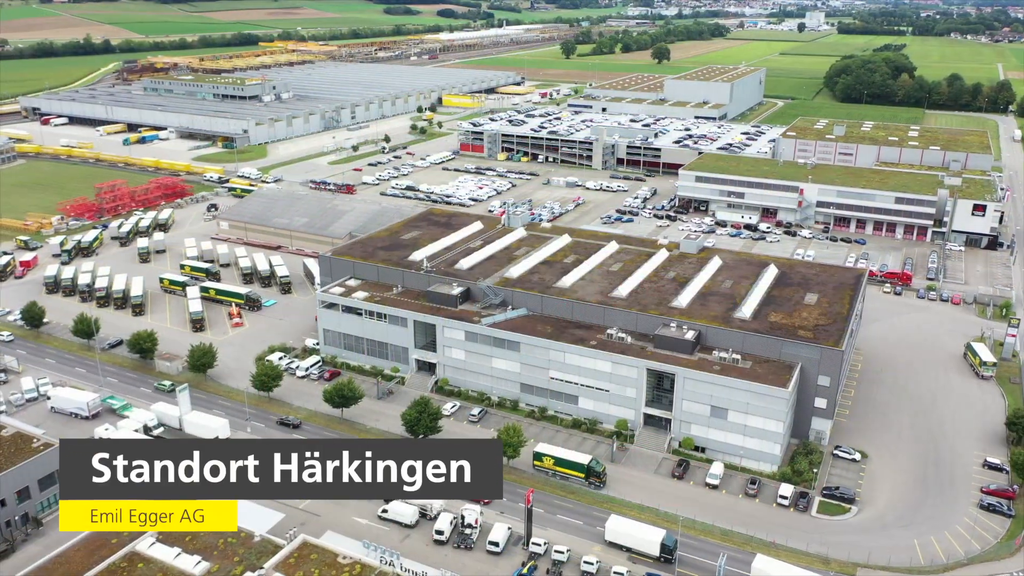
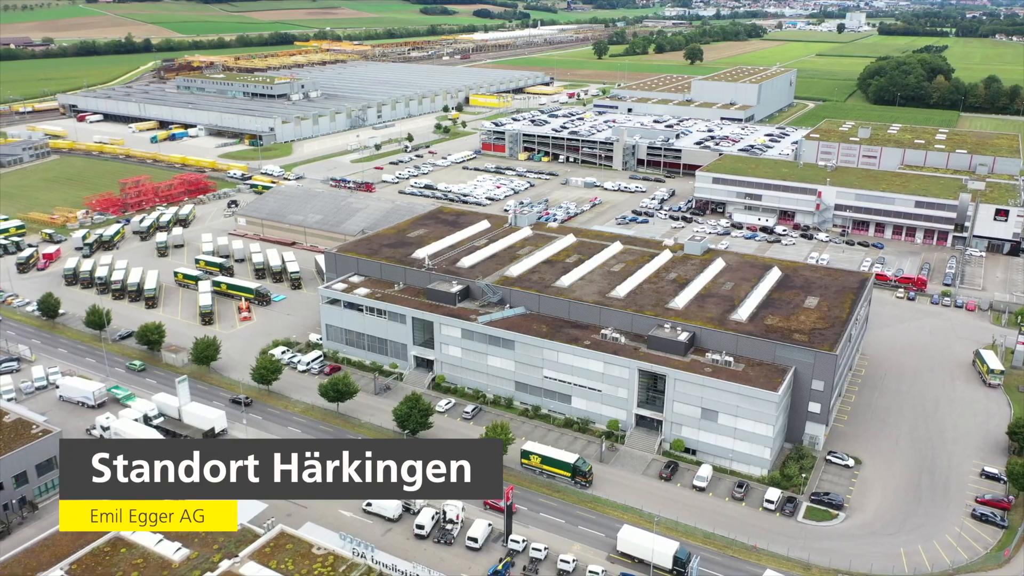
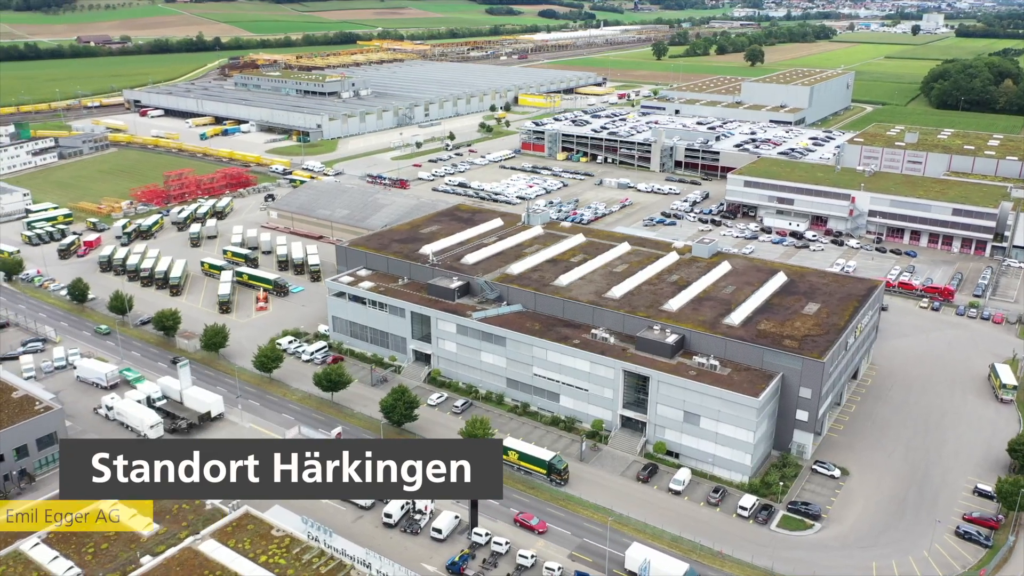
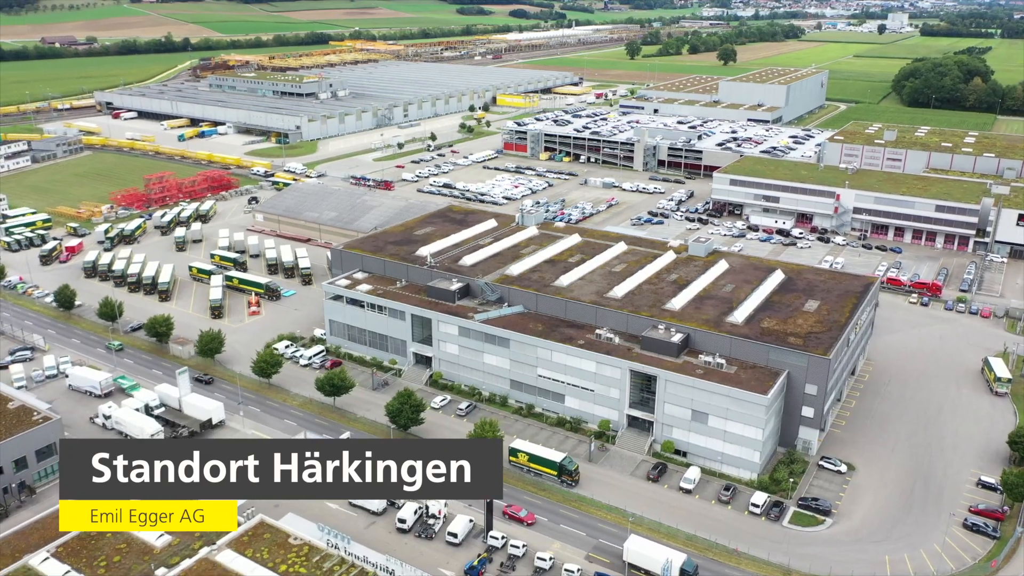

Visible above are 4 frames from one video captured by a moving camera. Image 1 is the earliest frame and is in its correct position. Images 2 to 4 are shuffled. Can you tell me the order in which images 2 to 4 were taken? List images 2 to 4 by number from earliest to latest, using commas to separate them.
2, 4, 3
